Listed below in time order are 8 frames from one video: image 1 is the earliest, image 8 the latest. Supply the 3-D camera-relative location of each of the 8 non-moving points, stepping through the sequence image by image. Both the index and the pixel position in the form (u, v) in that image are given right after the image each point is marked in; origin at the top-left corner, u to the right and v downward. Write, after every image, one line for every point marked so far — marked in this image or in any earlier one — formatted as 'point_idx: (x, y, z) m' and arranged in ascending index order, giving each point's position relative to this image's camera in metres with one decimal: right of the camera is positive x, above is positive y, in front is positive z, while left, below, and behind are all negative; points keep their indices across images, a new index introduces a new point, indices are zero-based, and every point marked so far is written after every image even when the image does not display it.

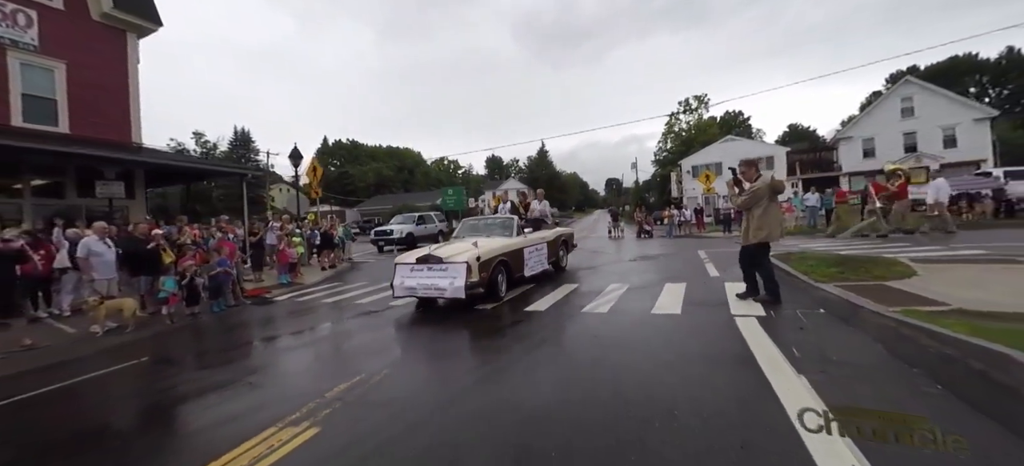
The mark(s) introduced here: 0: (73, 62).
0: (-13.9, +5.5, +12.1) m
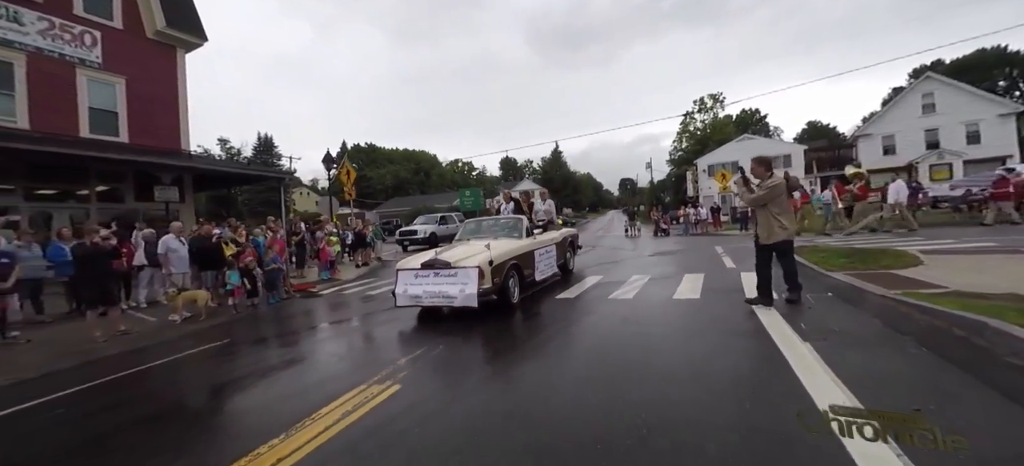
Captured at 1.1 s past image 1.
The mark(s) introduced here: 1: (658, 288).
0: (-13.2, +5.5, +13.2) m
1: (+3.3, -1.2, +8.4) m
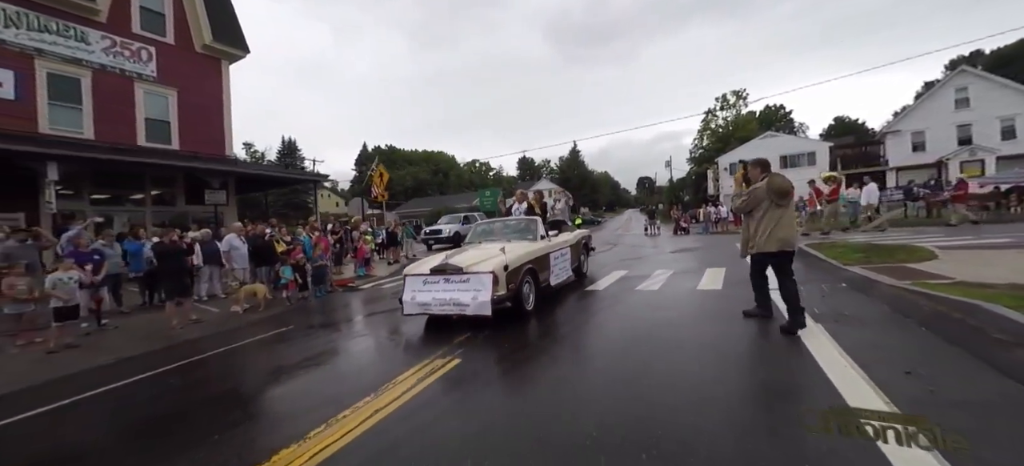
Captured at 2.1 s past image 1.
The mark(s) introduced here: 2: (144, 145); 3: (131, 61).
0: (-12.4, +5.4, +14.2) m
1: (+3.9, -1.1, +8.8) m
2: (-12.8, +3.1, +13.1) m
3: (-13.1, +5.9, +12.9) m
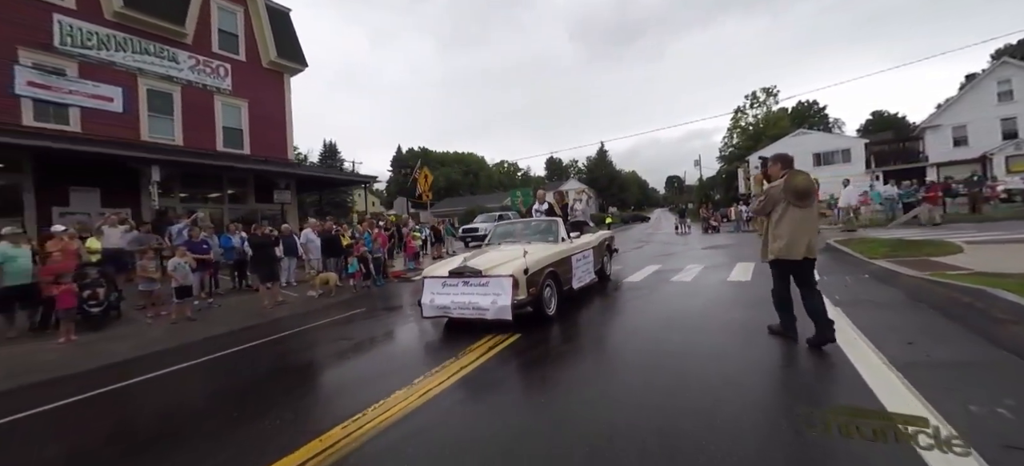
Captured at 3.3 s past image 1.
0: (-10.9, +5.6, +15.8) m
1: (+5.0, -1.1, +9.3) m
2: (-11.5, +3.3, +14.8) m
3: (-11.7, +6.1, +14.6) m
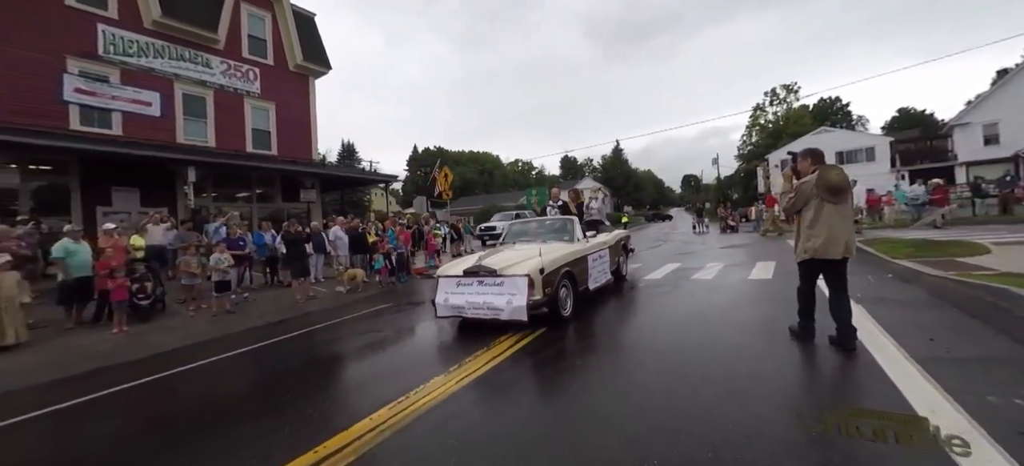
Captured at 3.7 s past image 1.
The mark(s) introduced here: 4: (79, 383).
0: (-10.2, +5.7, +16.4) m
1: (+5.5, -1.1, +9.3) m
2: (-10.7, +3.4, +15.4) m
3: (-11.0, +6.2, +15.2) m
4: (-6.0, -2.0, +5.1) m
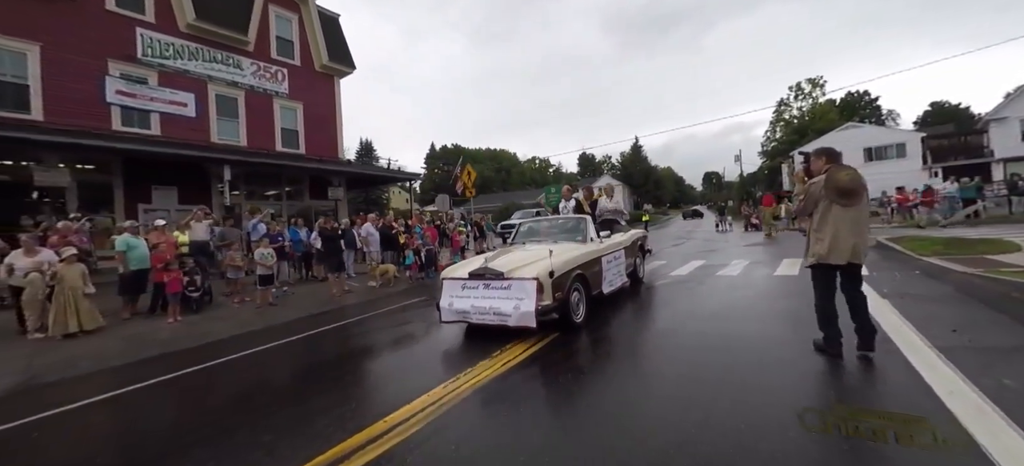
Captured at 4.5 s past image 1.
0: (-9.2, +5.8, +16.8) m
1: (+6.2, -1.0, +9.3) m
2: (-9.8, +3.5, +15.8) m
3: (-10.1, +6.3, +15.6) m
4: (-5.4, -2.0, +5.4) m
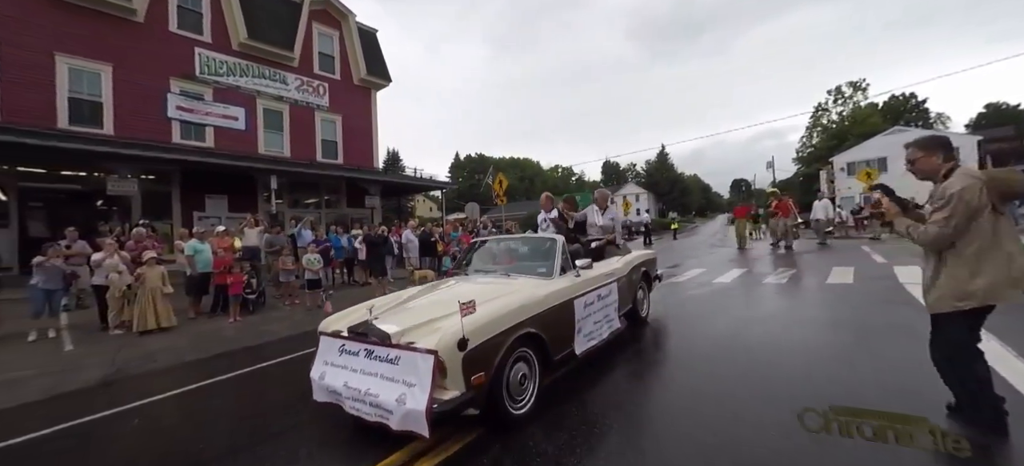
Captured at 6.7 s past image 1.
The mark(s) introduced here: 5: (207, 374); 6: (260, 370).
0: (-7.9, +5.5, +17.5) m
1: (+7.1, -1.2, +9.0) m
2: (-8.5, +3.2, +16.6) m
3: (-8.7, +6.1, +16.4) m
4: (-4.7, -2.0, +5.8) m
5: (-4.3, -2.0, +5.4) m
6: (-3.6, -2.0, +5.6) m
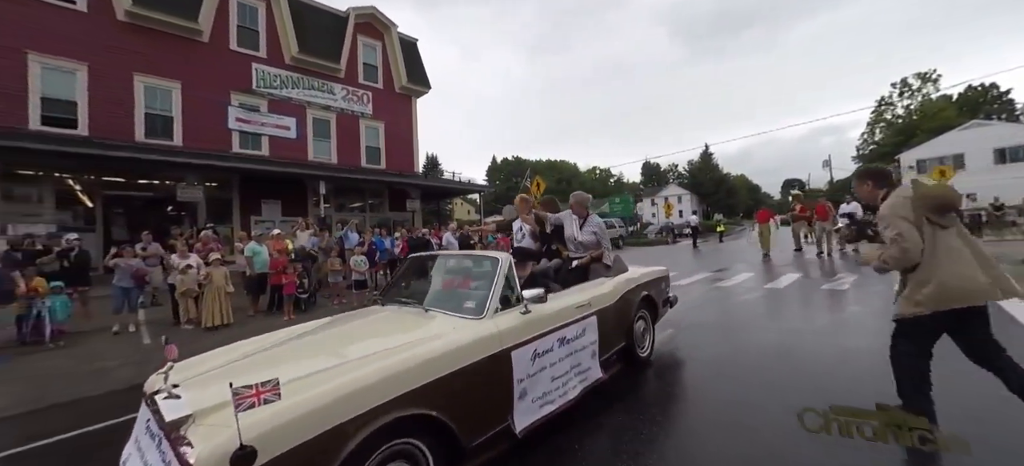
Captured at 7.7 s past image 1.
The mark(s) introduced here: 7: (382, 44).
0: (-6.1, +5.4, +18.1) m
1: (+8.0, -1.2, +8.3) m
2: (-6.8, +3.1, +17.2) m
3: (-7.1, +5.9, +17.1) m
4: (-4.0, -2.1, +6.1) m
5: (-3.7, -2.1, +5.7) m
6: (-3.0, -2.1, +5.8) m
7: (-6.3, +9.1, +18.2) m
